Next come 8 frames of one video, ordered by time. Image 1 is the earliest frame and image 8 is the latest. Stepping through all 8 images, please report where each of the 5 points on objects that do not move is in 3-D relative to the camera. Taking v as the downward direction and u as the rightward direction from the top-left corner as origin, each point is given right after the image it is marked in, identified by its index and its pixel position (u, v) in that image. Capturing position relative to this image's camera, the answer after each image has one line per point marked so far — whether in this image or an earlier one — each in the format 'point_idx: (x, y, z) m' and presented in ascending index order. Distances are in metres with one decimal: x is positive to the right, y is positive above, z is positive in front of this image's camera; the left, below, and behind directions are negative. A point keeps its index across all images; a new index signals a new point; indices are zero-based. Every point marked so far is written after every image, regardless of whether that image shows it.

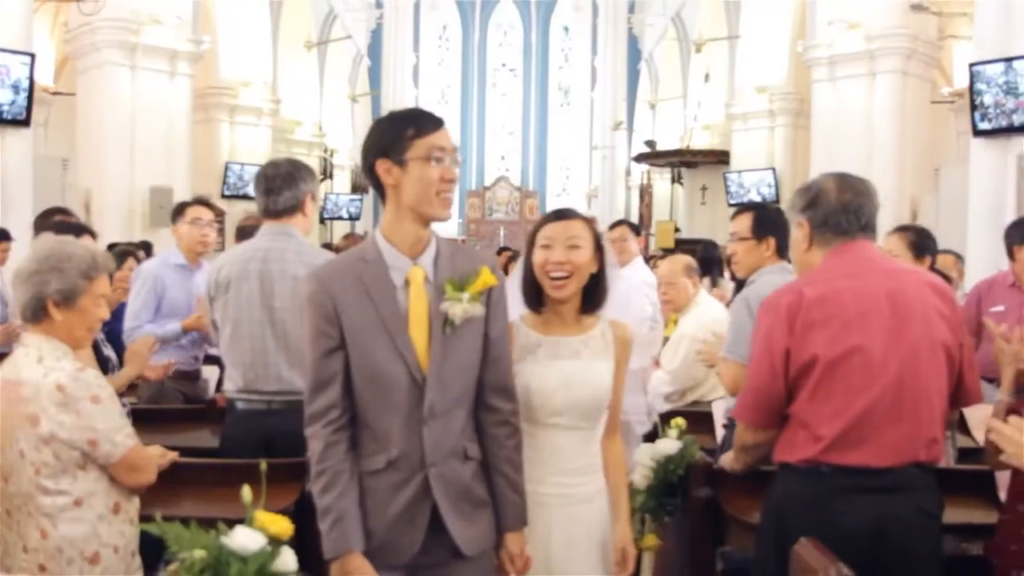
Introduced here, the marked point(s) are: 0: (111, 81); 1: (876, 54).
0: (-5.0, +2.6, +12.5) m
1: (+4.7, +3.0, +13.0) m
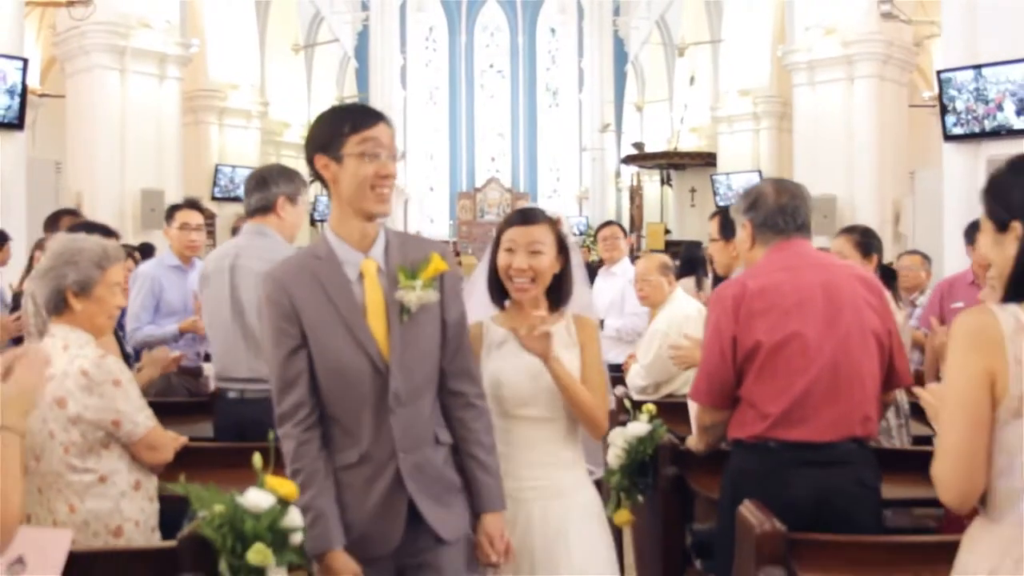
0: (-5.2, +2.6, +12.7) m
1: (+4.5, +3.0, +13.3) m
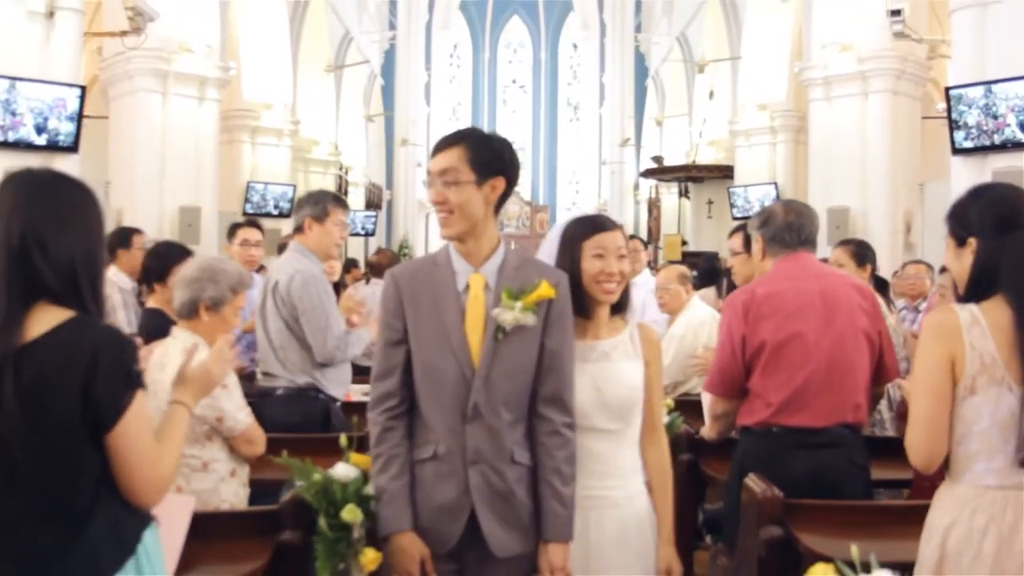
0: (-4.9, +2.4, +13.4) m
1: (+4.8, +2.9, +13.8) m
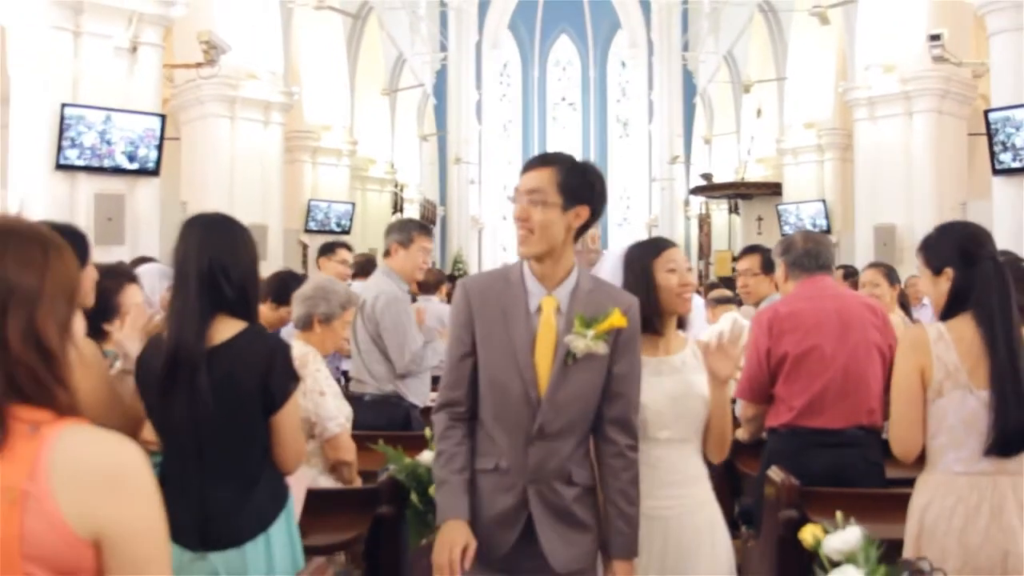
0: (-4.1, +2.2, +14.2) m
1: (+5.5, +2.7, +14.2) m
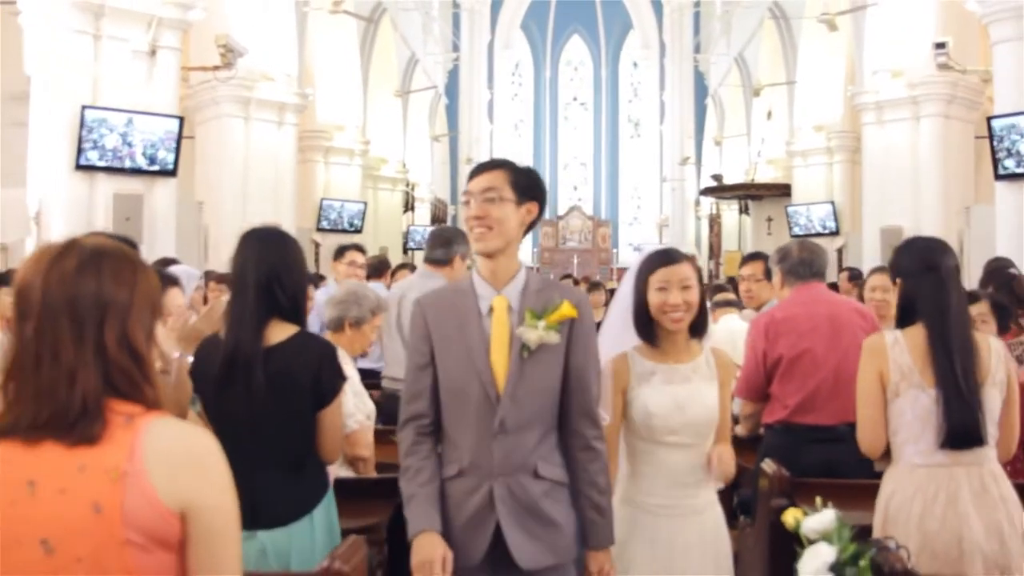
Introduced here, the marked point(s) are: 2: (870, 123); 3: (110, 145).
0: (-4.0, +2.2, +14.5) m
1: (+5.7, +2.6, +14.3) m
2: (+5.3, +2.4, +15.1) m
3: (-4.1, +1.5, +10.6) m
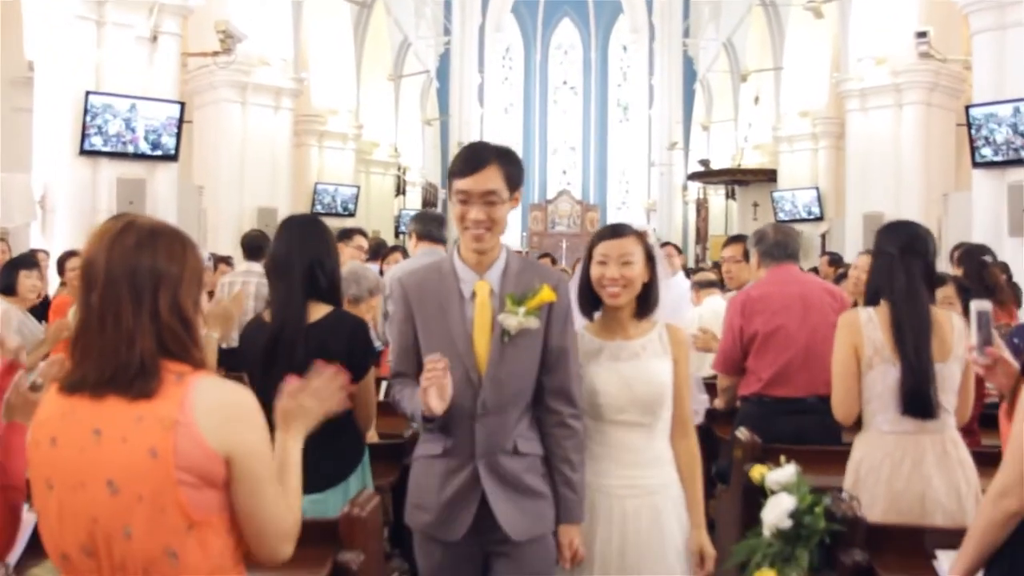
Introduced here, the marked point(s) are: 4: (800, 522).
0: (-4.1, +2.5, +14.8) m
1: (+5.6, +2.9, +14.7) m
2: (+5.2, +2.7, +15.5) m
3: (-4.2, +1.7, +10.9) m
4: (+0.9, -0.7, +3.2) m
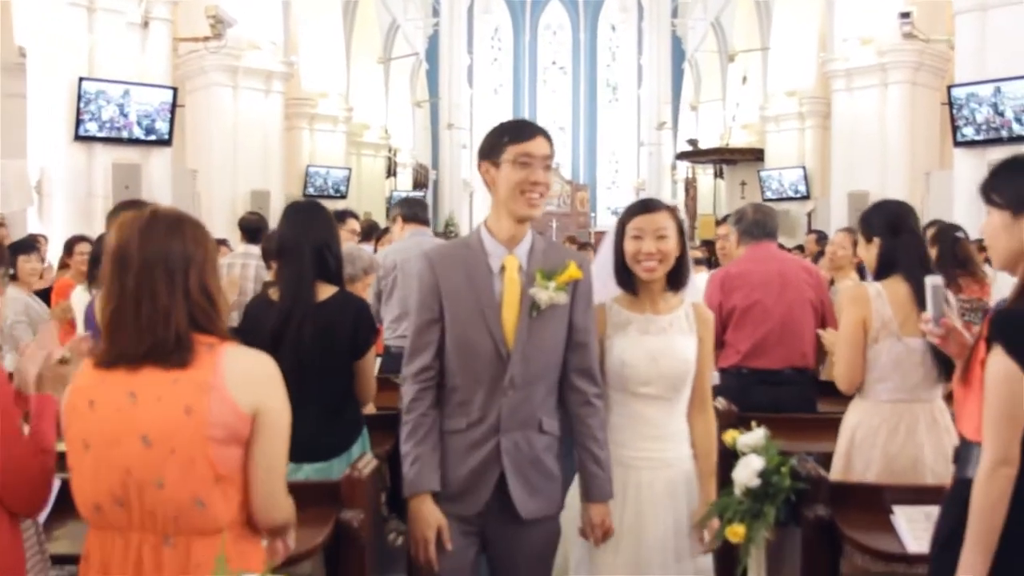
0: (-4.3, +2.7, +14.9) m
1: (+5.4, +3.2, +15.0) m
2: (+5.0, +3.0, +15.7) m
3: (-4.3, +1.8, +11.0) m
4: (+0.9, -0.6, +3.5) m
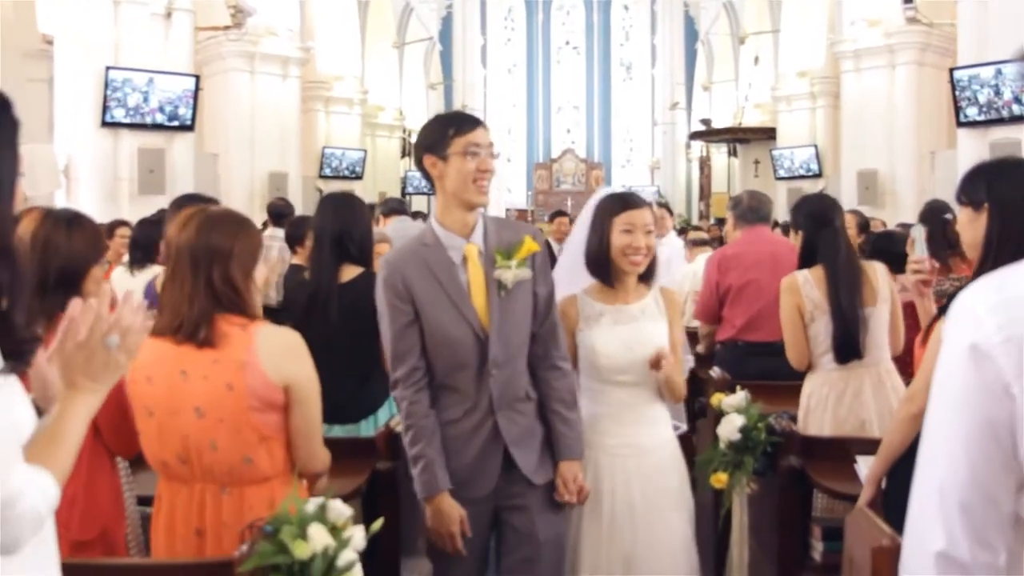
0: (-4.1, +3.0, +15.3) m
1: (+5.6, +3.5, +15.2) m
2: (+5.2, +3.4, +15.9) m
3: (-4.2, +2.1, +11.4) m
4: (+0.9, -0.6, +3.8) m
